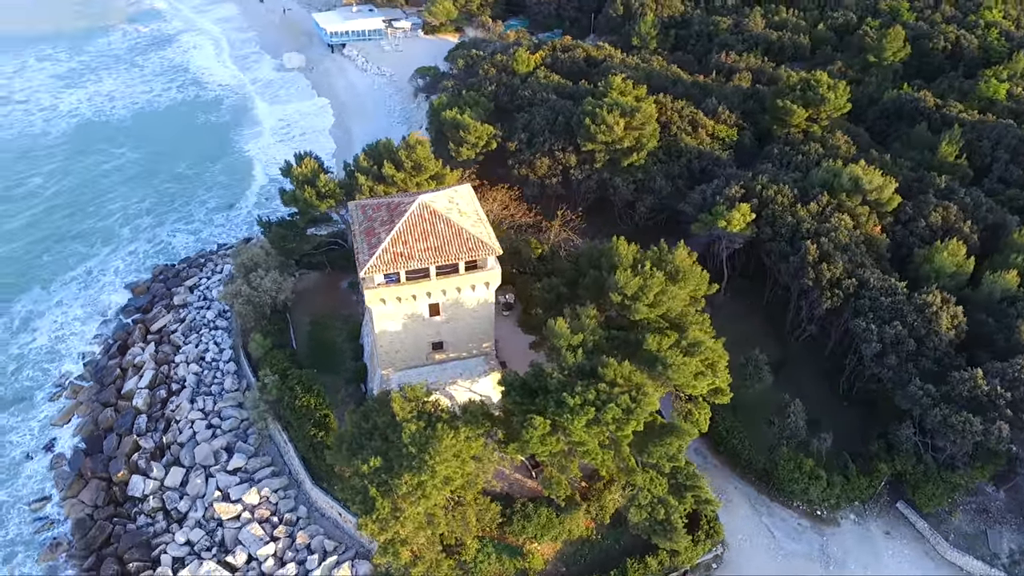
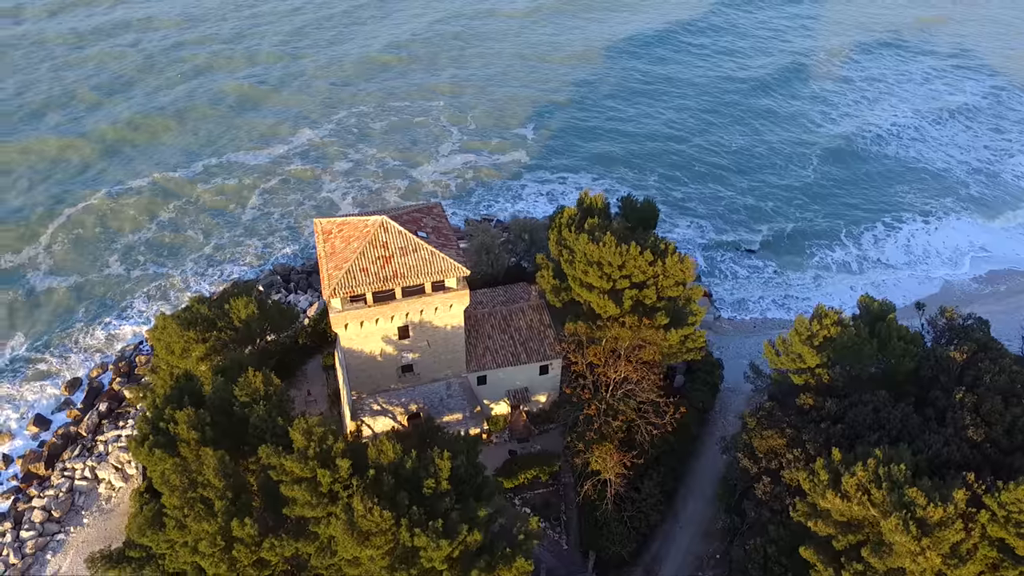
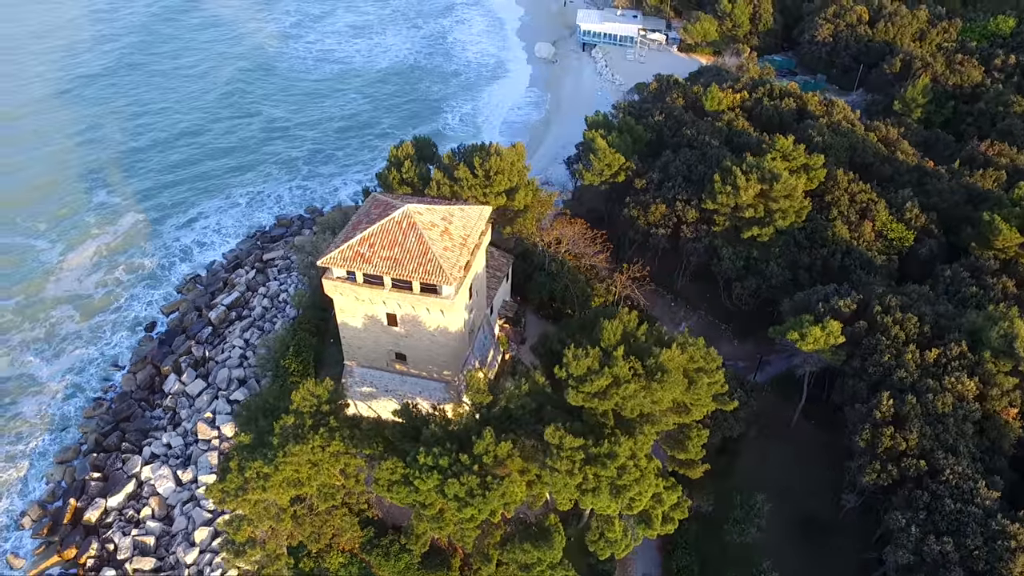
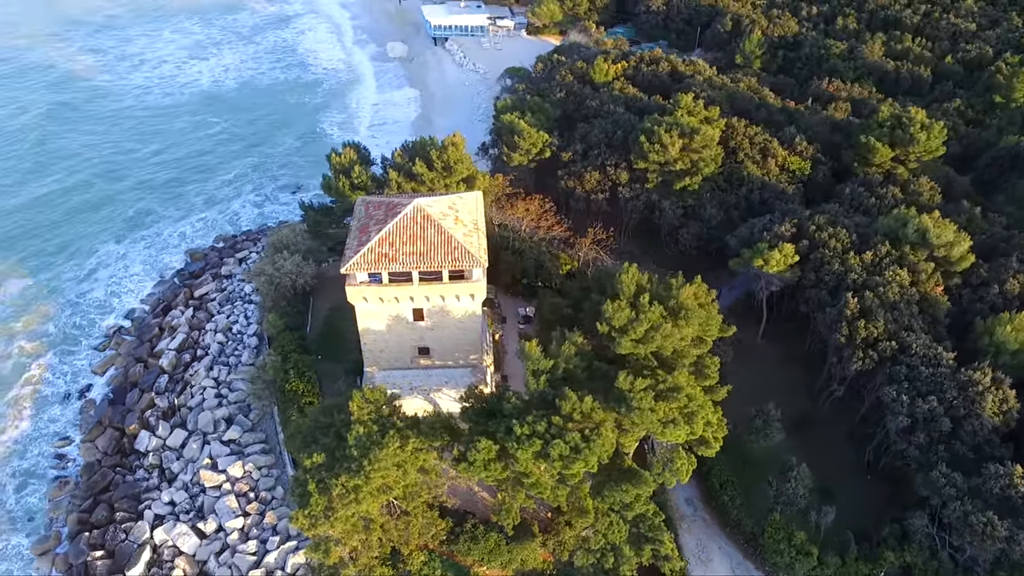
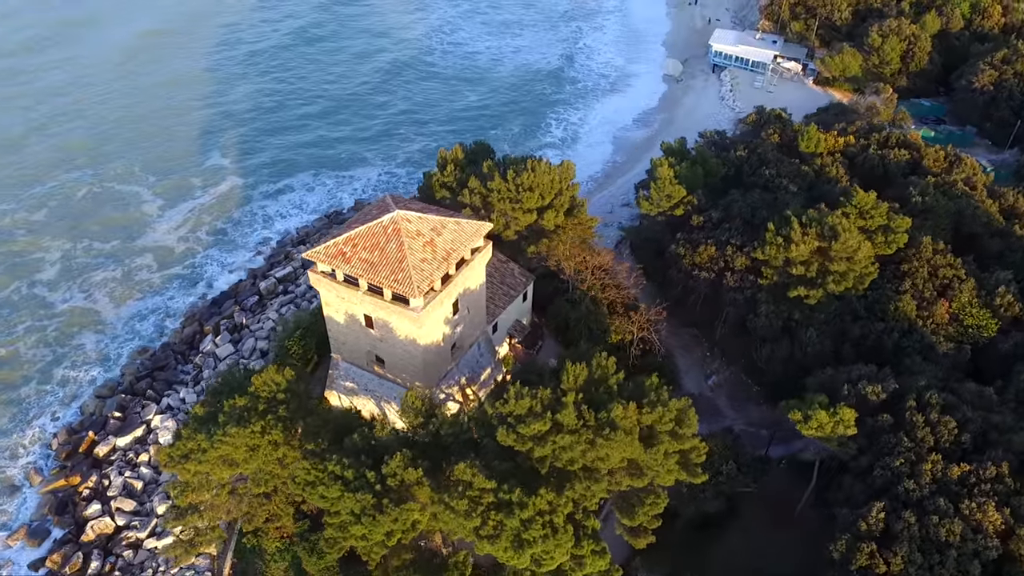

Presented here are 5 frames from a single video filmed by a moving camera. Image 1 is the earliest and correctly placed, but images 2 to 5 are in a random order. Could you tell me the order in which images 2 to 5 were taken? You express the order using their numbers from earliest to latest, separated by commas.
4, 3, 5, 2
